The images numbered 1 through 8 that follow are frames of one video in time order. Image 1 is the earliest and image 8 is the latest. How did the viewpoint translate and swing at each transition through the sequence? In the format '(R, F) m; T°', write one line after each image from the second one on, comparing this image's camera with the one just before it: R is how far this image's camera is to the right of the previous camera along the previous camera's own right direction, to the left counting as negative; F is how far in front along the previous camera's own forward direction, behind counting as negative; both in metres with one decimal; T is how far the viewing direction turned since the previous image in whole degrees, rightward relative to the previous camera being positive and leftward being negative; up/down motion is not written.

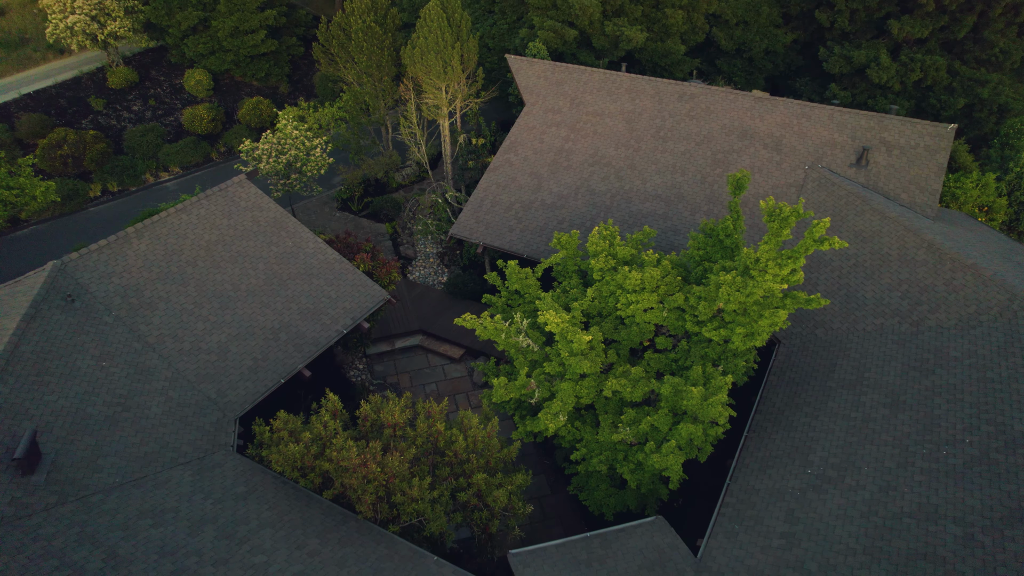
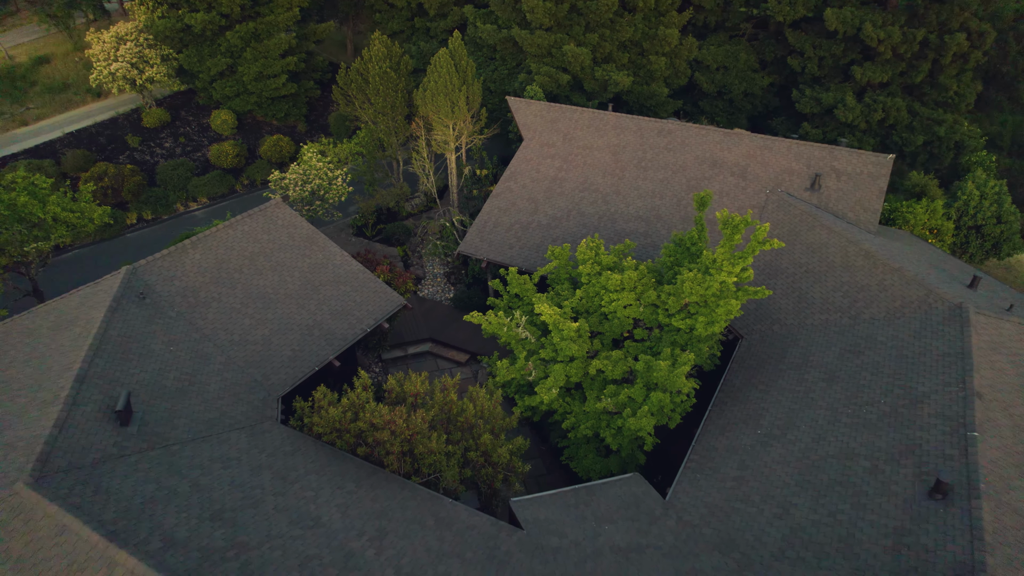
(0.0, -2.1) m; 0°
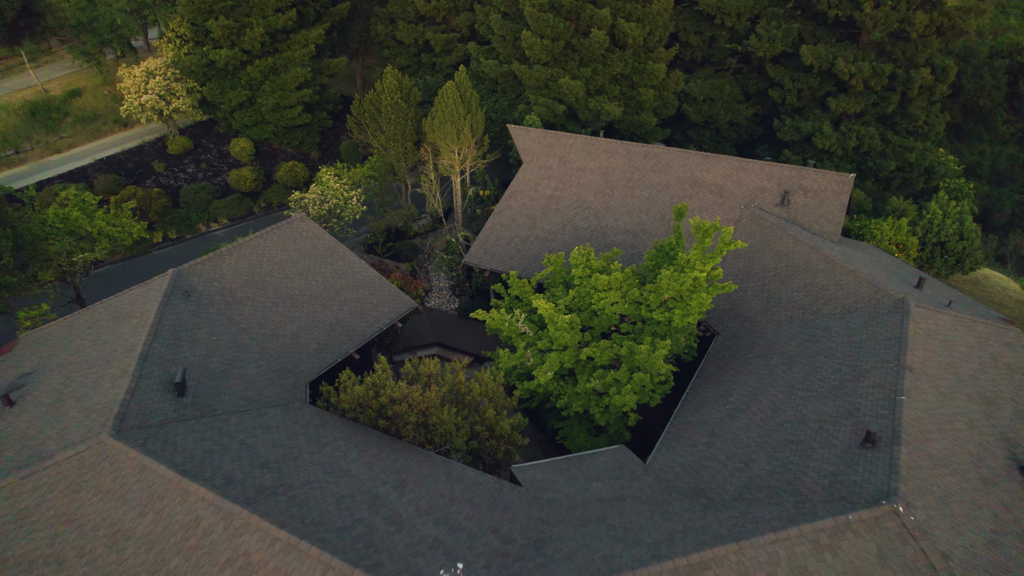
(0.0, -1.8) m; 0°
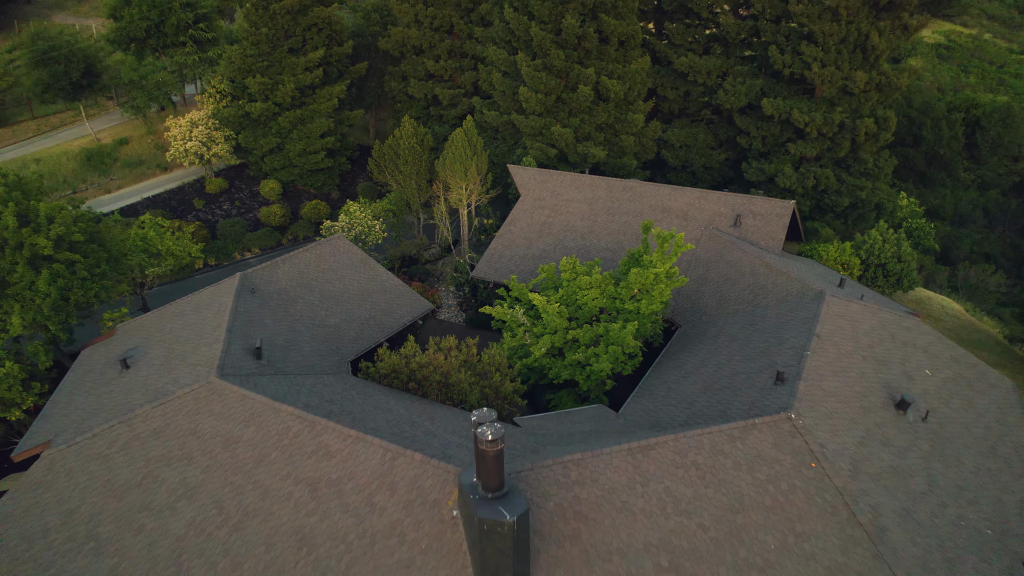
(-0.1, -3.7) m; 0°
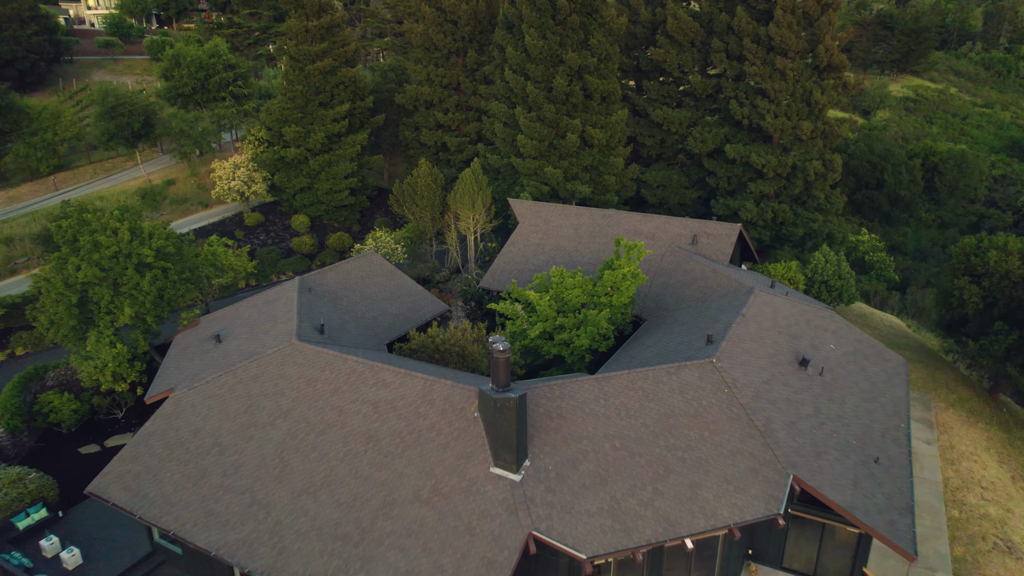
(-0.1, -5.1) m; 0°
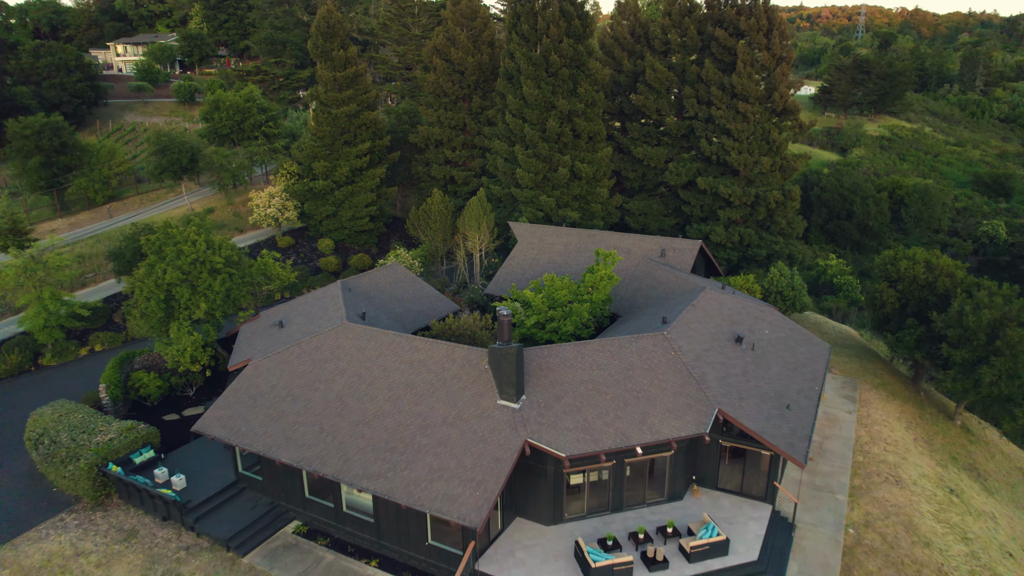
(-0.1, -5.7) m; 0°
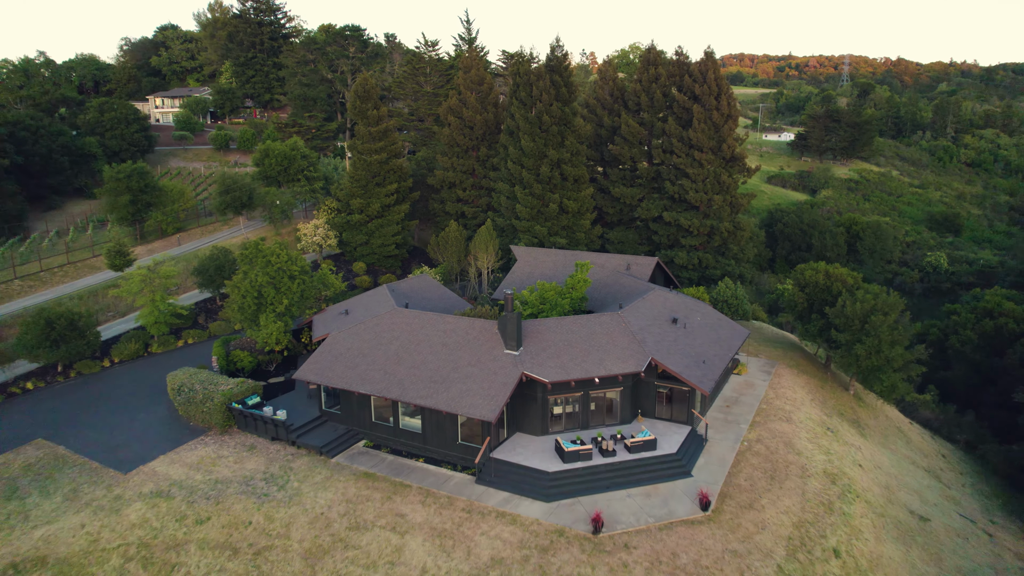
(-0.1, -10.1) m; 0°
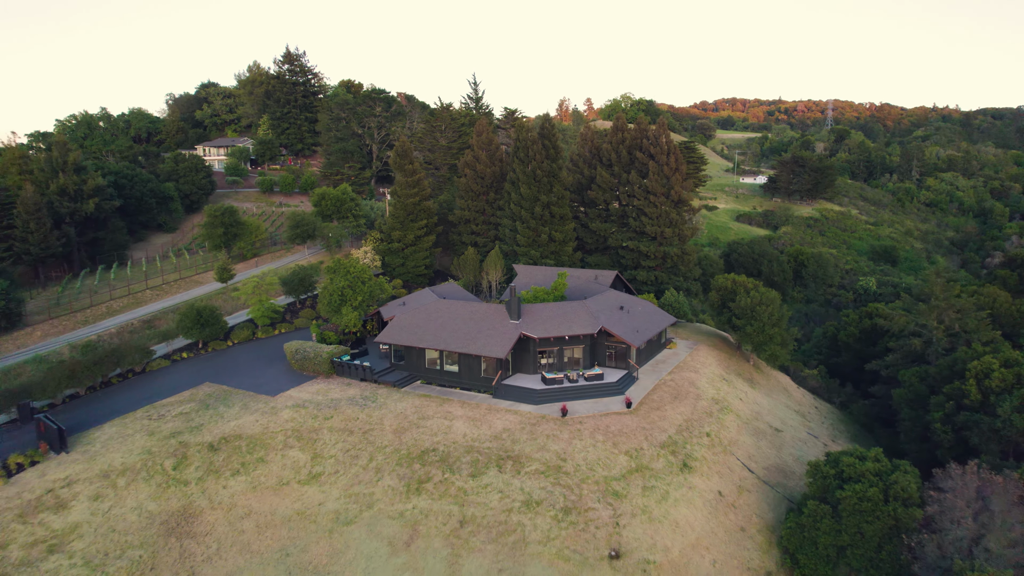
(-0.2, -17.6) m; 0°
